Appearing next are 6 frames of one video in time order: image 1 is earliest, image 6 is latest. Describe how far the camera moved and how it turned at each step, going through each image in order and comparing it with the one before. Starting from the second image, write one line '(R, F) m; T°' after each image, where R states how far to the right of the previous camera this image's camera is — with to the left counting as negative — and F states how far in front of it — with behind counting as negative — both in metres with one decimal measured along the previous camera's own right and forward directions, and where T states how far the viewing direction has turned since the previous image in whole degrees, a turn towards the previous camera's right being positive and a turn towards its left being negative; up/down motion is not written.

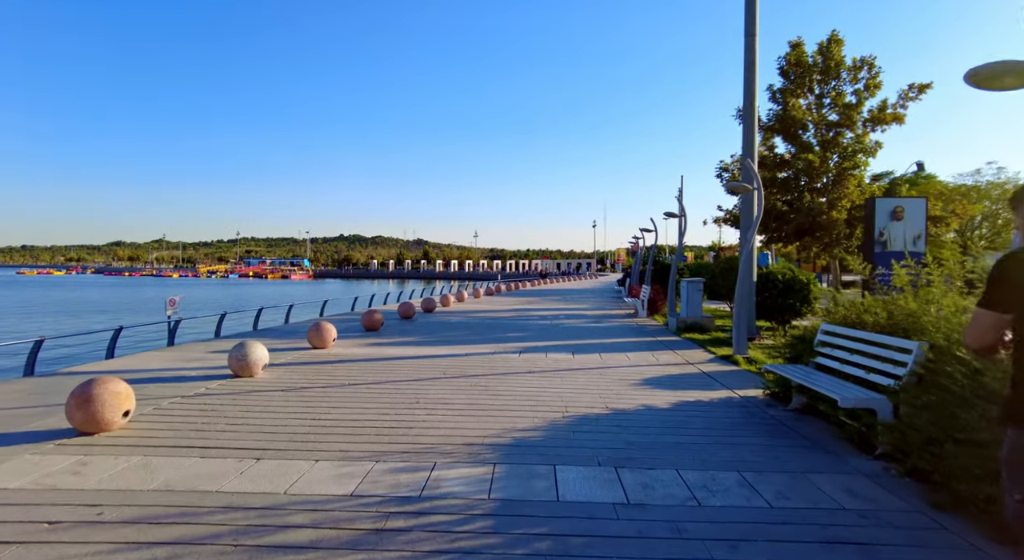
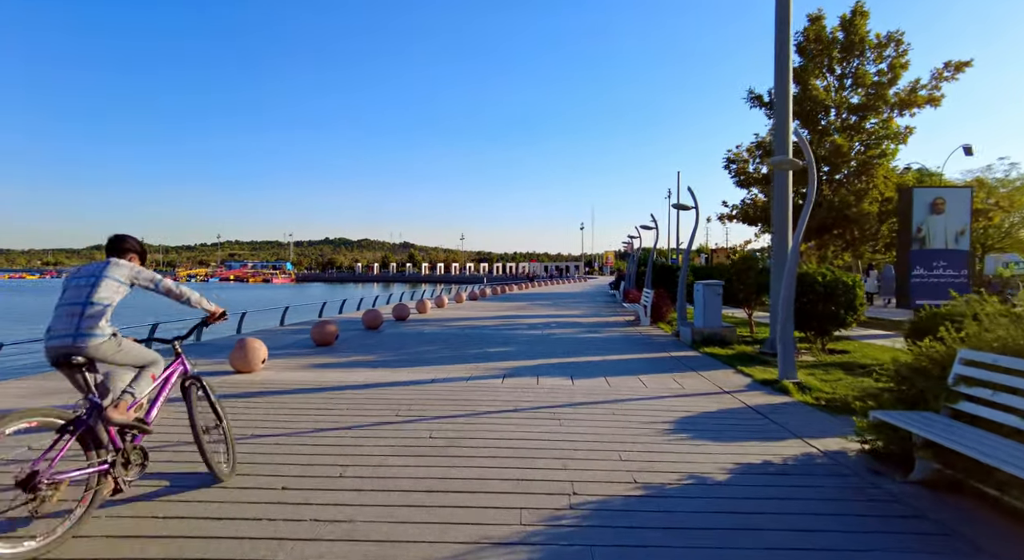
(+0.1, +2.4) m; +1°
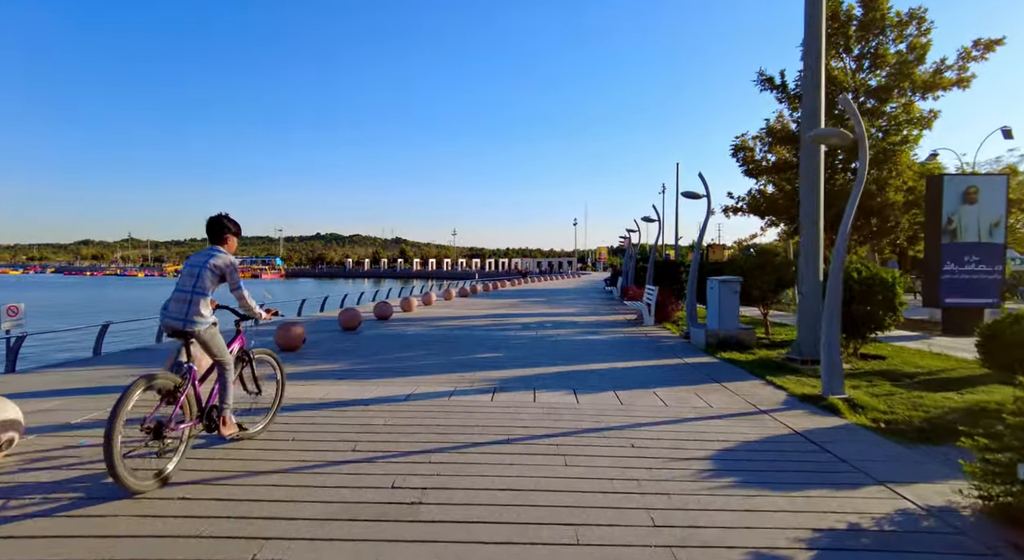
(0.0, +1.4) m; +1°
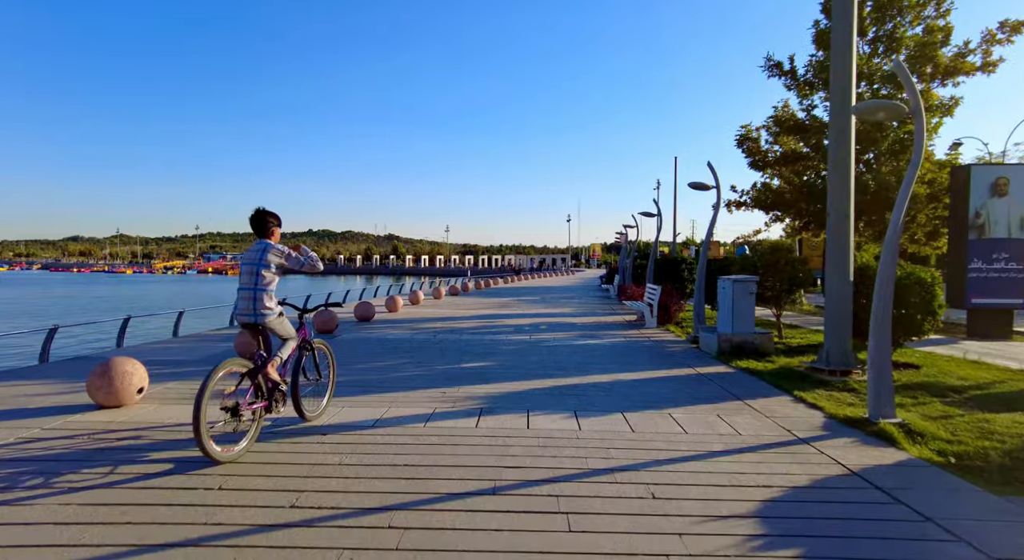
(0.0, +1.1) m; +1°
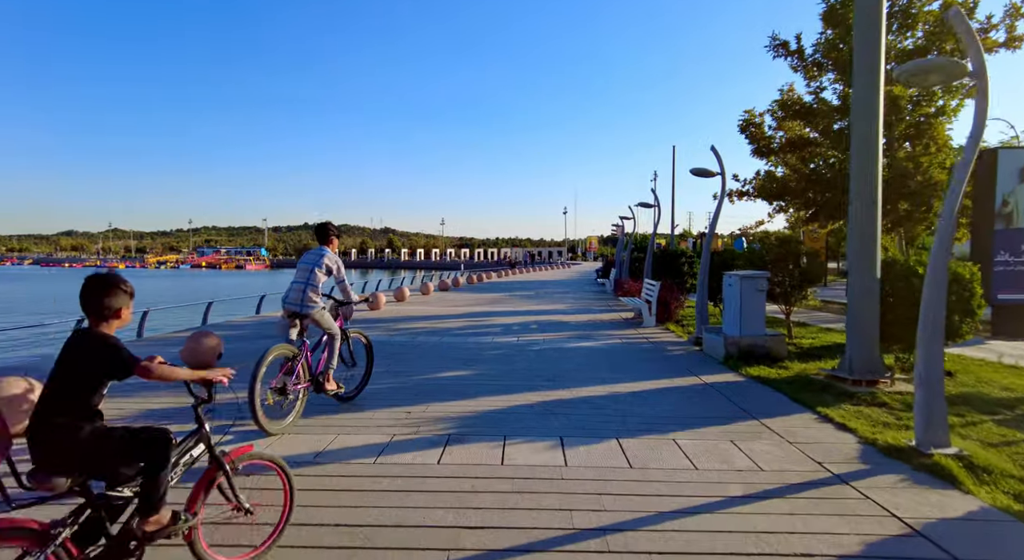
(+0.2, +1.0) m; 0°
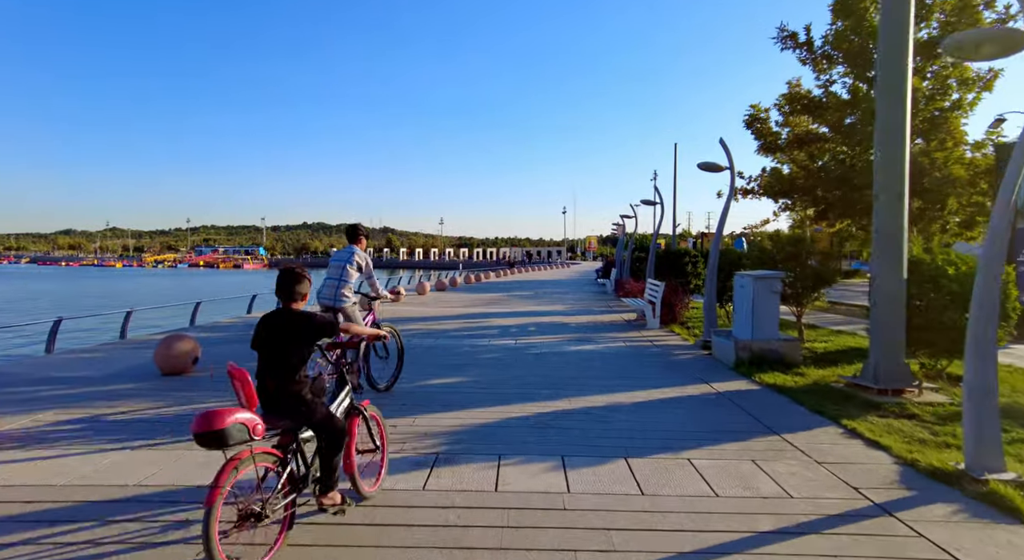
(0.0, +0.6) m; 0°
